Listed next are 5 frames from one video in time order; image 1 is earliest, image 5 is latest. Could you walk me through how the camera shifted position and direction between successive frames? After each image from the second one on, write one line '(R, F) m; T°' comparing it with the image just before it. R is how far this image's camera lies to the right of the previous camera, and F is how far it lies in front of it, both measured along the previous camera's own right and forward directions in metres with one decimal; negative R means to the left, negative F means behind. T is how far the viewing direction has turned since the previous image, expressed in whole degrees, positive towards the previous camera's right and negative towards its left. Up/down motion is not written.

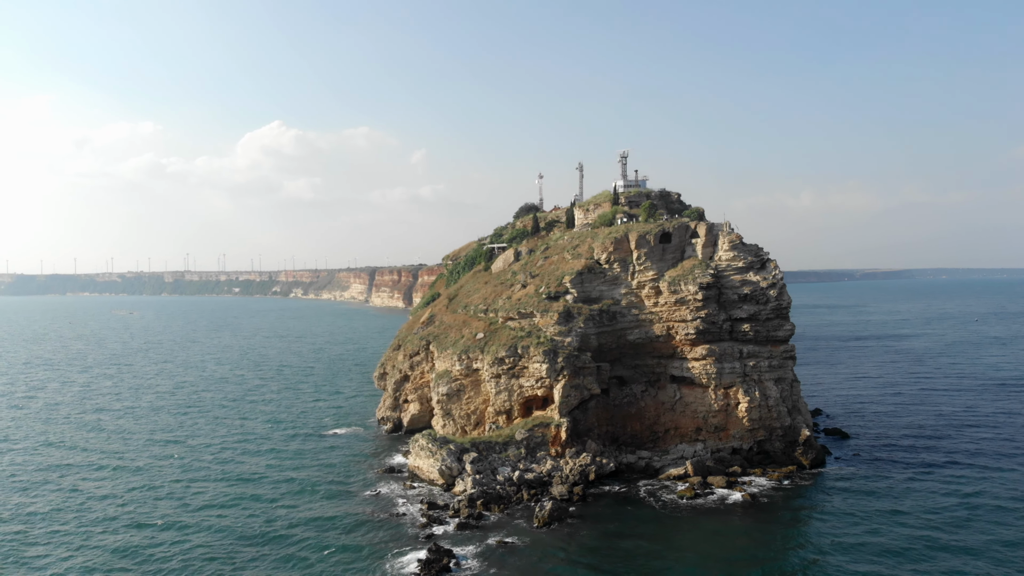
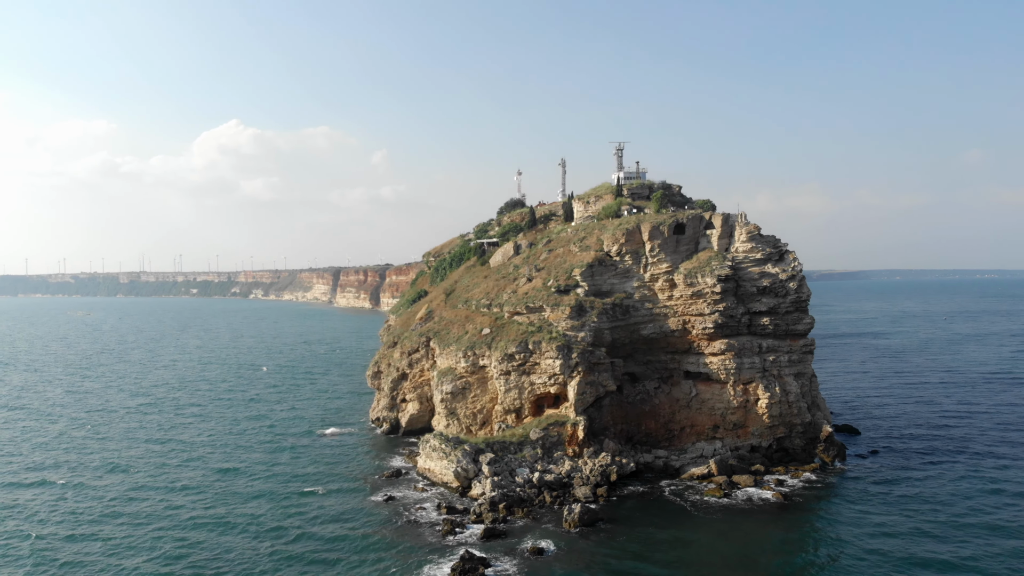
(-2.5, +2.0) m; +3°
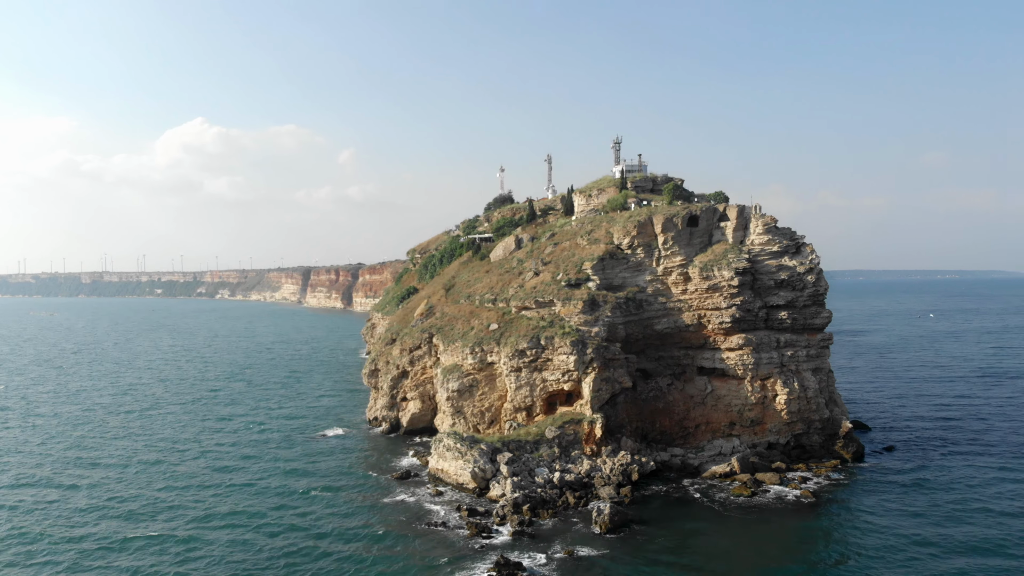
(-2.1, +1.5) m; +2°
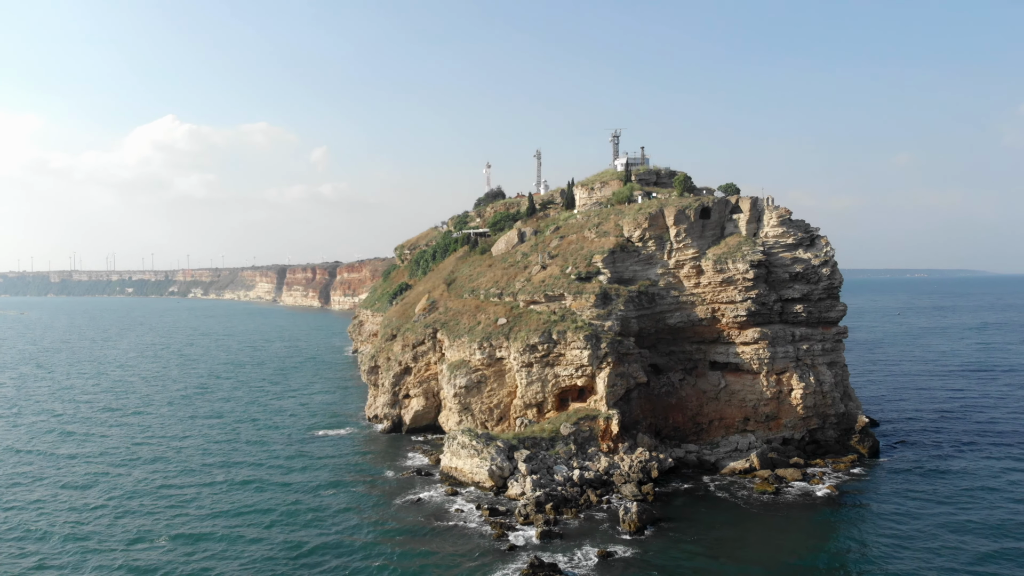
(-1.7, +1.1) m; +2°
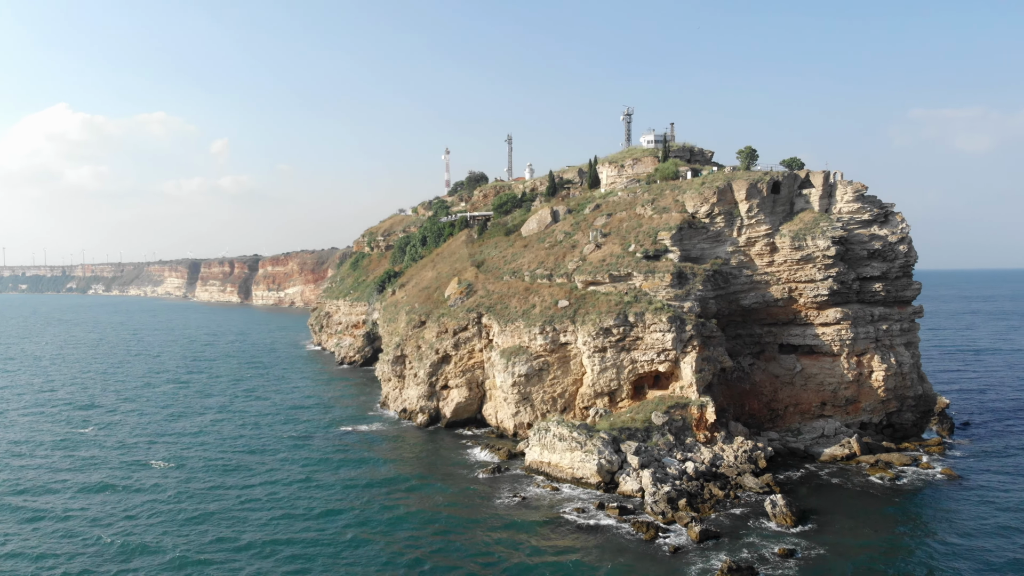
(-7.4, +3.7) m; +6°
